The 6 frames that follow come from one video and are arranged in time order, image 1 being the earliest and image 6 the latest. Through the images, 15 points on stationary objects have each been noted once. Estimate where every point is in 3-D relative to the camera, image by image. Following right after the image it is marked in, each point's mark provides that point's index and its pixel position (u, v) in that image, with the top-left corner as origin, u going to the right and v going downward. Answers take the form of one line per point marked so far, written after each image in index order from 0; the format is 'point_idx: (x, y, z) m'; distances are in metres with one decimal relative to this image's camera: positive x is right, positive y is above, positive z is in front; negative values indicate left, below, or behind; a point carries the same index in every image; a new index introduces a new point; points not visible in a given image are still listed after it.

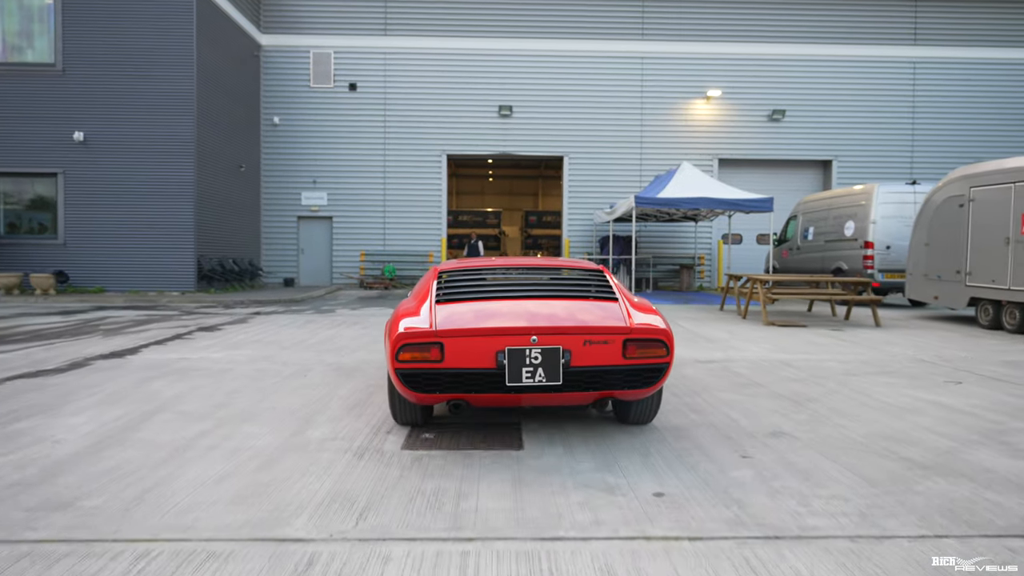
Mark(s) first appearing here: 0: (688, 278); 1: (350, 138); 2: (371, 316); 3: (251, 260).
0: (+4.2, +0.2, +18.3) m
1: (-4.2, +3.9, +19.6) m
2: (-2.2, -0.4, +11.6) m
3: (-6.5, +0.7, +18.9) m
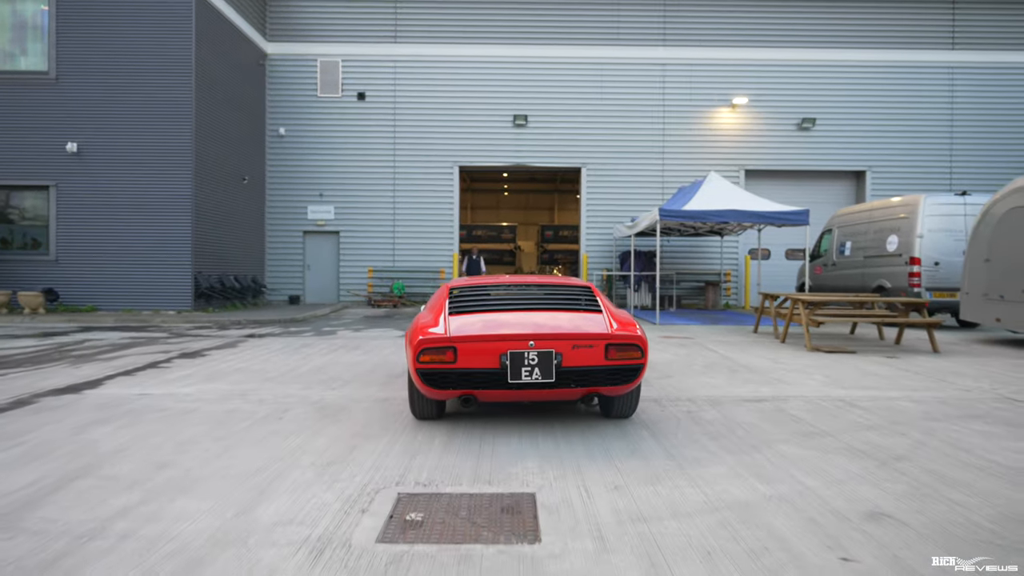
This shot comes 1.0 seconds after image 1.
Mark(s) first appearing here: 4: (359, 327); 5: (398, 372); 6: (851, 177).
0: (+4.6, -0.2, +17.3) m
1: (-3.8, +3.5, +18.8) m
2: (-2.0, -0.7, +10.7) m
3: (-6.1, +0.3, +18.1) m
4: (-2.5, -0.6, +12.4) m
5: (-1.1, -0.8, +7.4) m
6: (+8.6, +2.8, +19.1) m
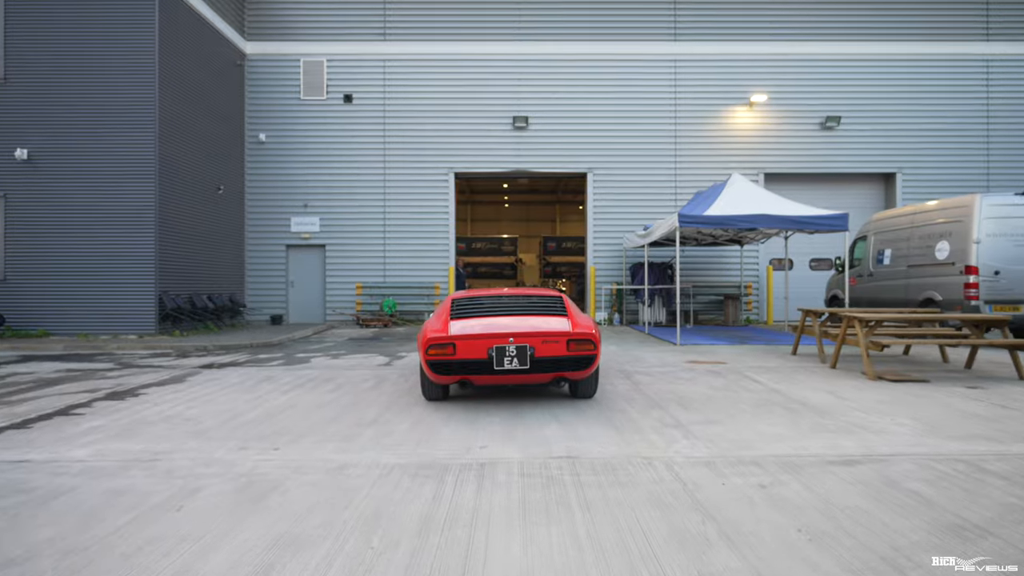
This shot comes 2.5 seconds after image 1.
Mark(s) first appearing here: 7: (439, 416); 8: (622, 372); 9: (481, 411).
0: (+4.6, -0.5, +15.8) m
1: (-3.8, +3.0, +17.4) m
2: (-2.0, -0.9, +9.1) m
3: (-6.1, -0.2, +16.6) m
4: (-2.4, -0.9, +10.9) m
5: (-1.1, -1.0, +5.9) m
6: (+8.6, +2.5, +17.7) m
7: (-0.6, -1.0, +5.9) m
8: (+1.2, -0.9, +8.5) m
9: (-0.2, -1.0, +6.2) m
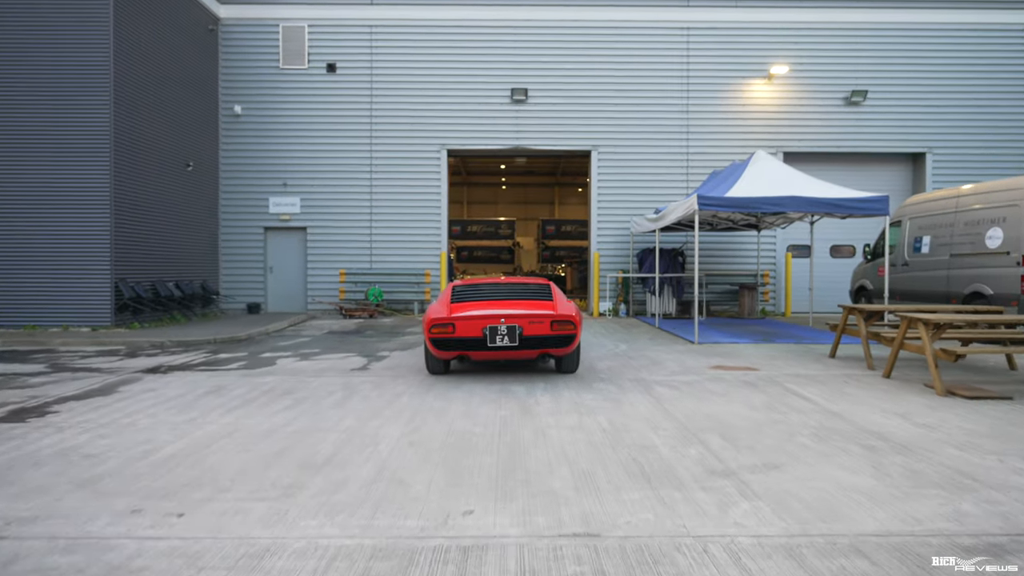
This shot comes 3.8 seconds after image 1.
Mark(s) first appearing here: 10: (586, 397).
0: (+4.5, -0.3, +14.5) m
1: (-3.9, +3.3, +16.0) m
2: (-2.0, -0.8, +7.8) m
3: (-6.2, +0.1, +15.3) m
4: (-2.5, -0.8, +9.6) m
5: (-1.1, -1.0, +4.6) m
6: (+8.5, +2.8, +16.3) m
7: (-0.6, -1.0, +4.6) m
8: (+1.2, -0.9, +7.2) m
9: (-0.3, -1.0, +4.9) m
10: (+0.6, -0.9, +6.2) m
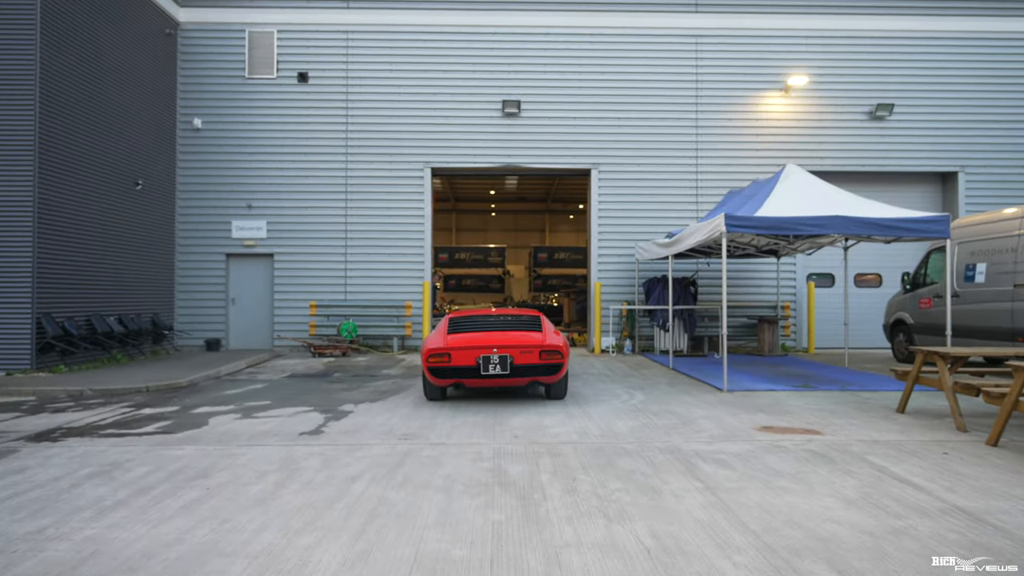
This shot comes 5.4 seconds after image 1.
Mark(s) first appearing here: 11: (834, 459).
0: (+4.4, -0.8, +12.8) m
1: (-4.0, +2.7, +14.4) m
2: (-2.0, -1.2, +6.1) m
3: (-6.3, -0.5, +13.5) m
4: (-2.6, -1.2, +7.8) m
5: (-1.1, -1.2, +2.8) m
6: (+8.3, +2.1, +14.9) m
7: (-0.6, -1.2, +2.9) m
8: (+1.1, -1.2, +5.5) m
9: (-0.3, -1.2, +3.2) m
10: (+0.6, -1.2, +4.5) m
11: (+2.2, -1.2, +5.1) m
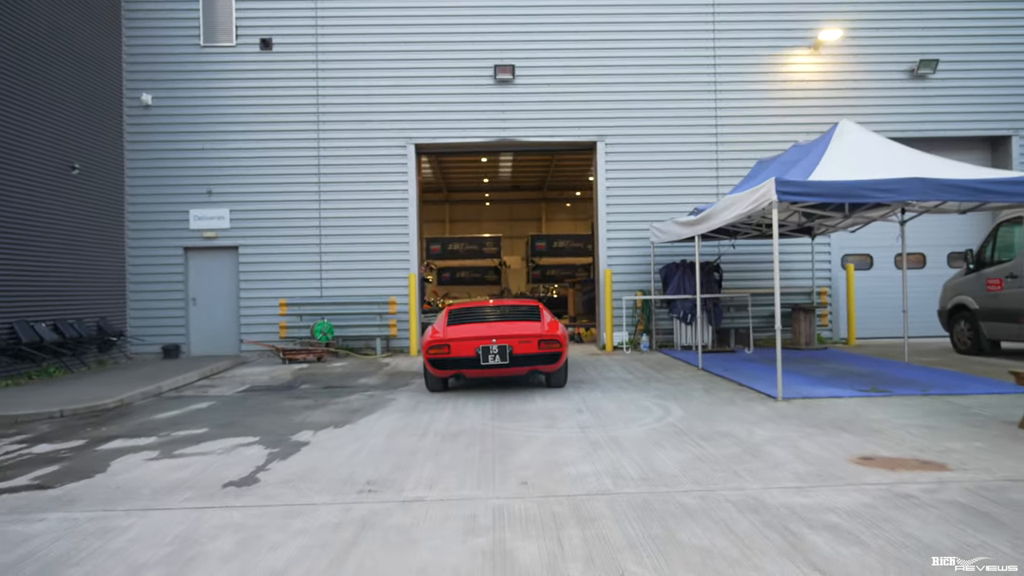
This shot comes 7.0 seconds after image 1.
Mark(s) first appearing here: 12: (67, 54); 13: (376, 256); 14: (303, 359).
0: (+4.4, -0.6, +11.2) m
1: (-4.1, +2.7, +12.6) m
2: (-2.0, -1.2, +4.4) m
3: (-6.3, -0.5, +11.8) m
4: (-2.5, -1.2, +6.1) m
5: (-1.1, -1.2, +1.1) m
6: (+8.3, +2.5, +13.2) m
7: (-0.5, -1.2, +1.2) m
8: (+1.2, -1.1, +3.8) m
9: (-0.2, -1.2, +1.5) m
10: (+0.6, -1.1, +2.8) m
11: (+2.2, -1.0, +3.4) m
12: (-6.4, +3.4, +11.0) m
13: (-2.3, +0.5, +12.6) m
14: (-3.2, -1.1, +11.7) m
